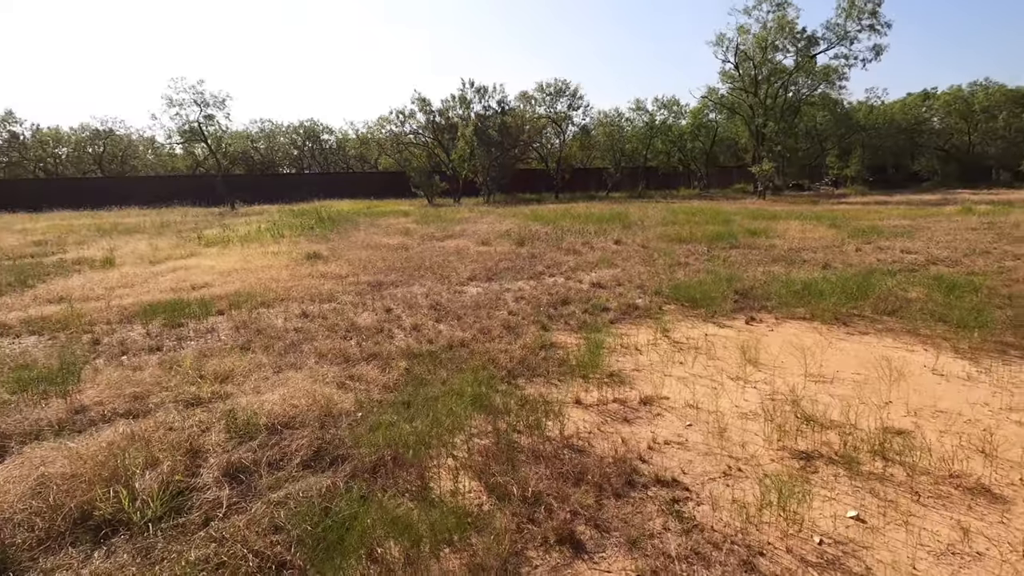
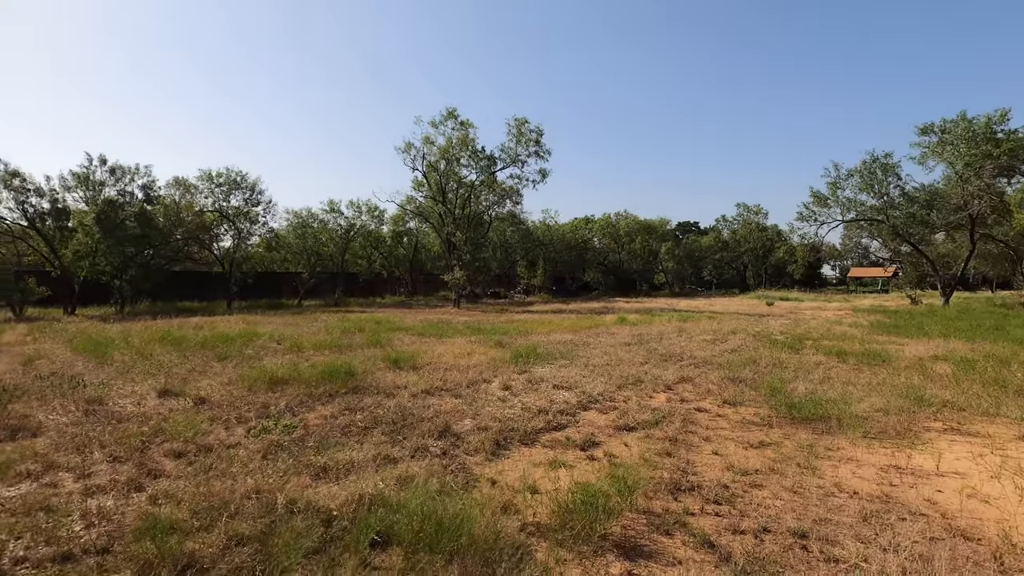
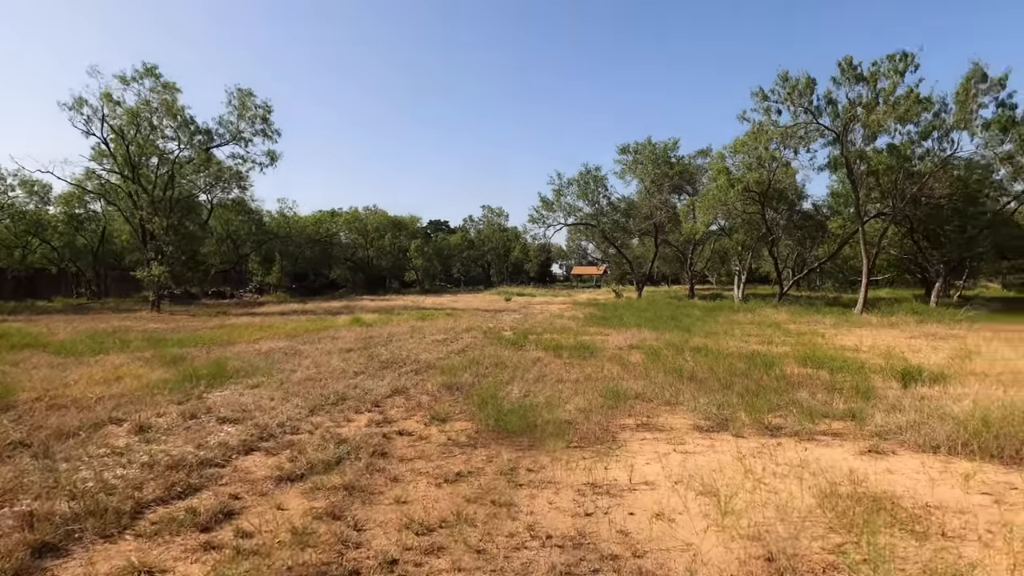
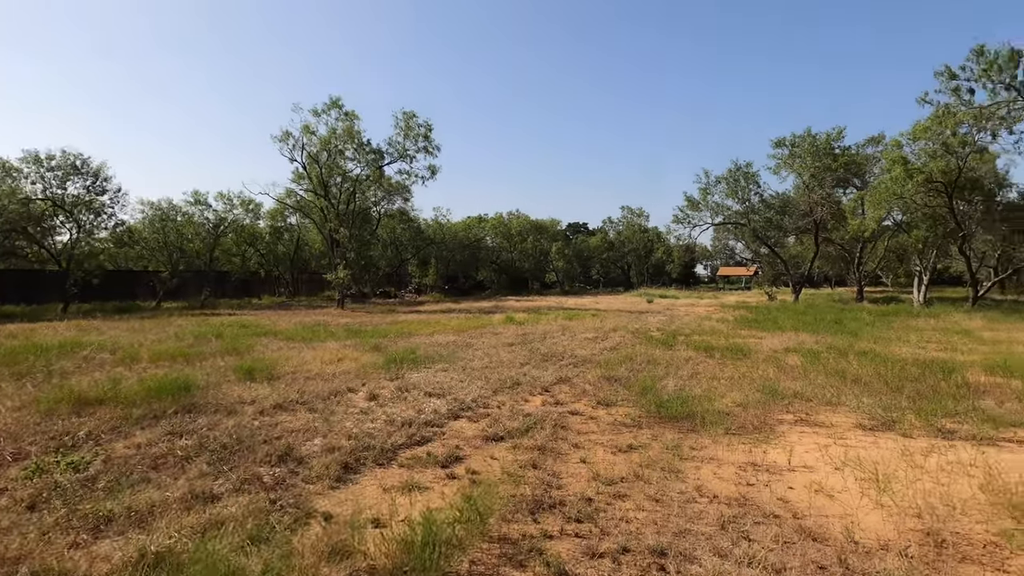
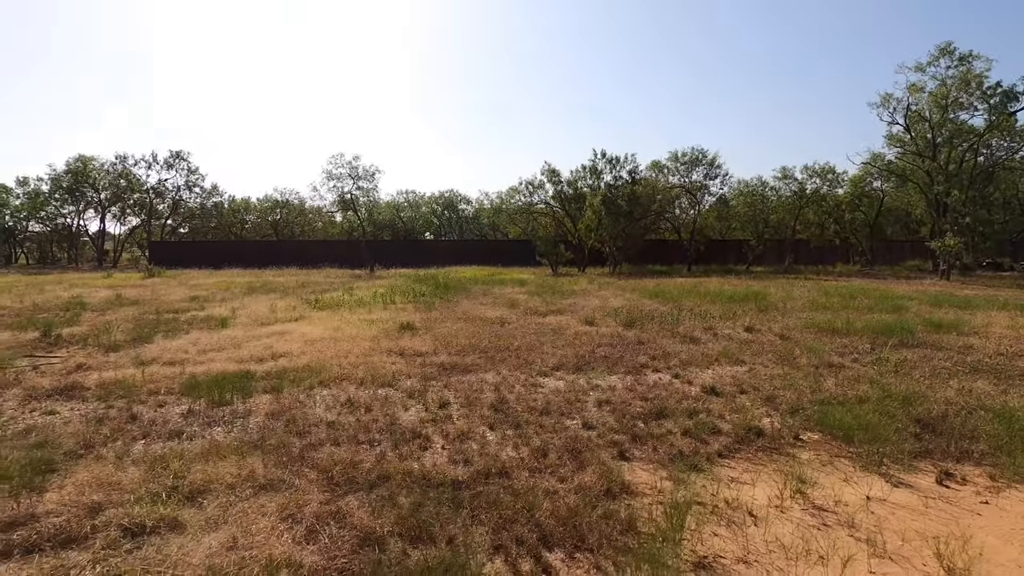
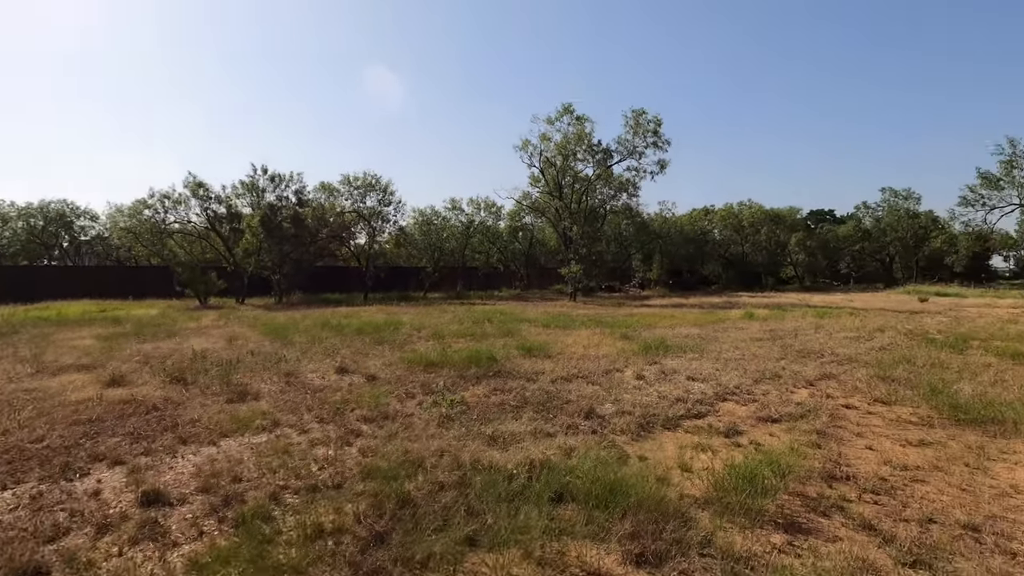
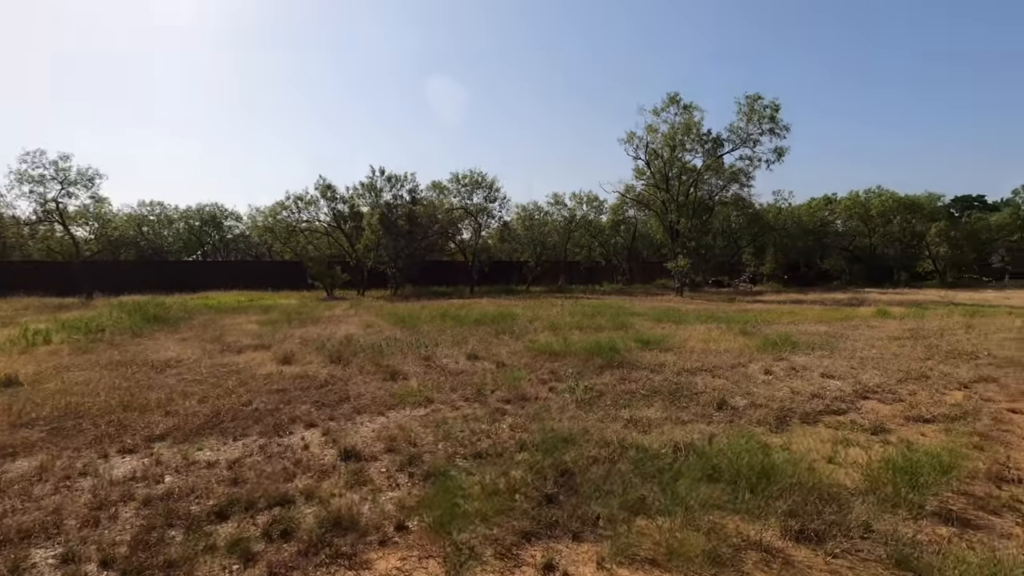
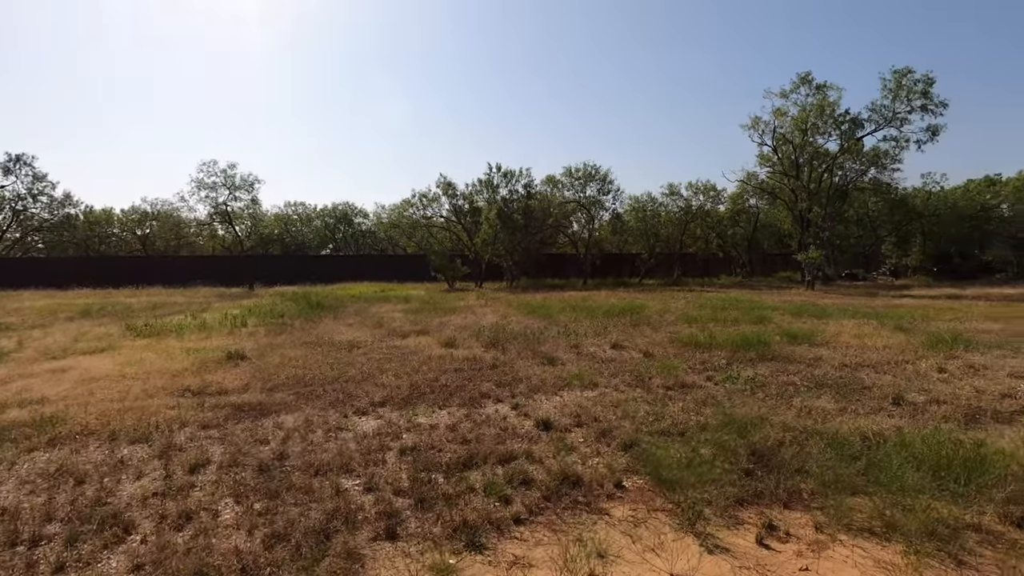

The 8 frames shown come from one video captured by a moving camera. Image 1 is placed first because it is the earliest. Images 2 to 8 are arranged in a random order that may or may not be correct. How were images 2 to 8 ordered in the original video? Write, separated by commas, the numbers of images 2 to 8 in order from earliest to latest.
5, 8, 7, 6, 2, 4, 3
